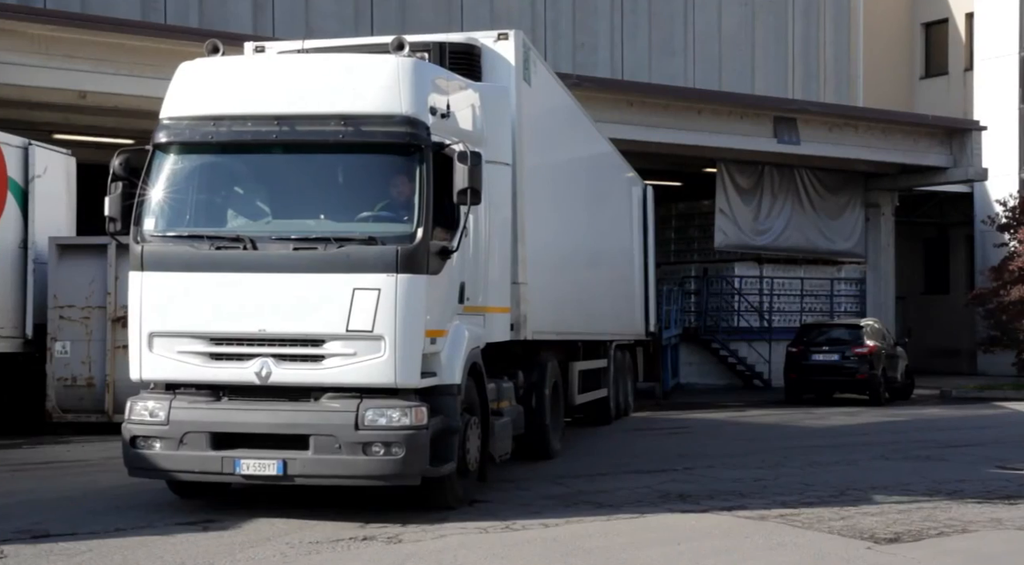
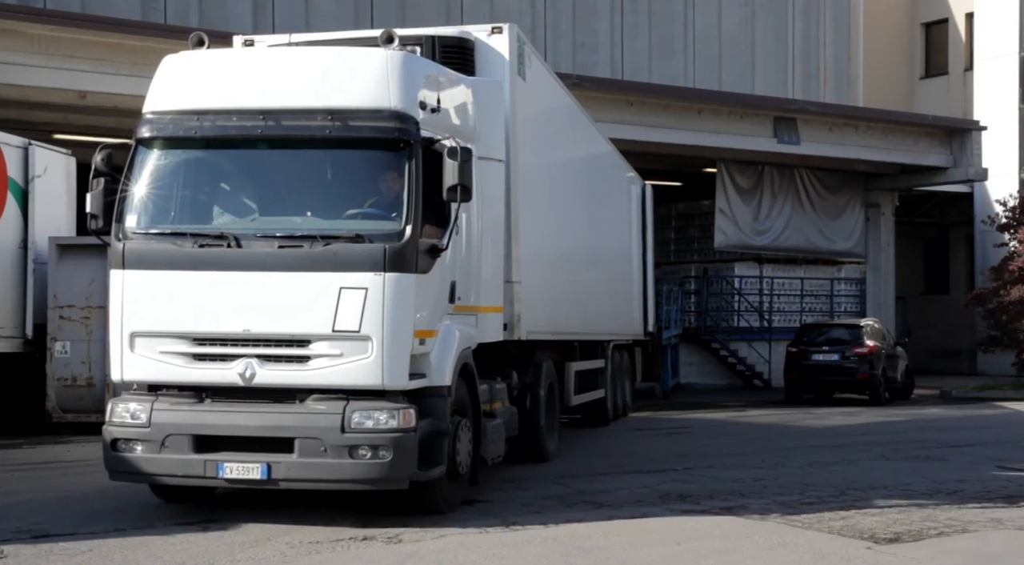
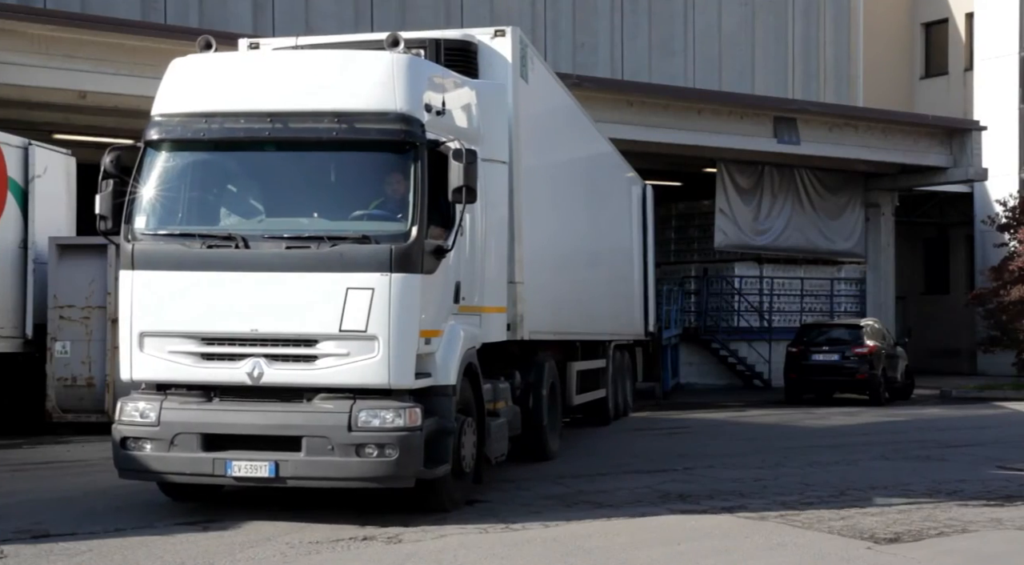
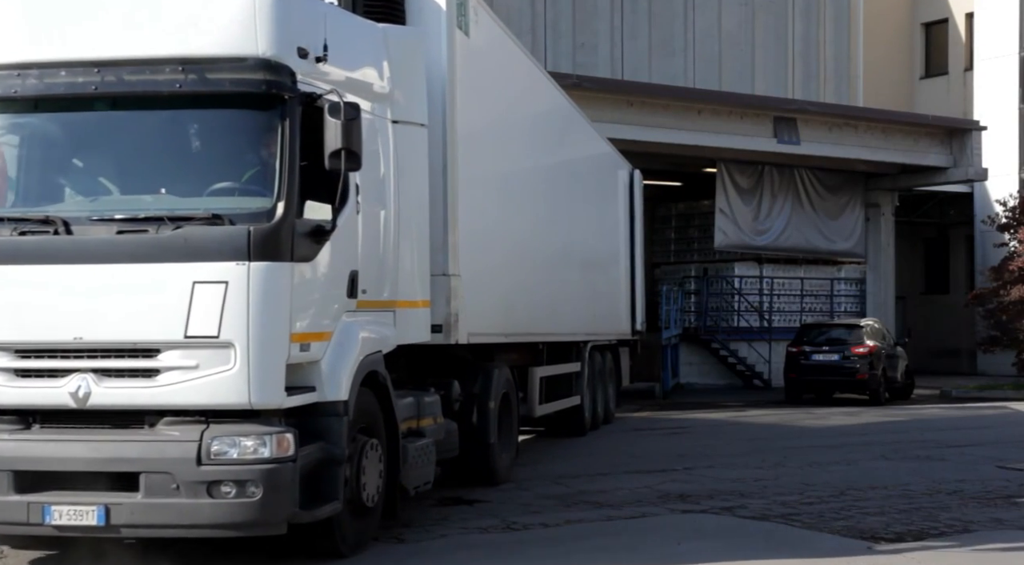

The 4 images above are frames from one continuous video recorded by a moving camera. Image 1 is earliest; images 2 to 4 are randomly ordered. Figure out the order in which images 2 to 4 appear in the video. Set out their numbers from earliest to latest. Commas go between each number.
3, 2, 4
